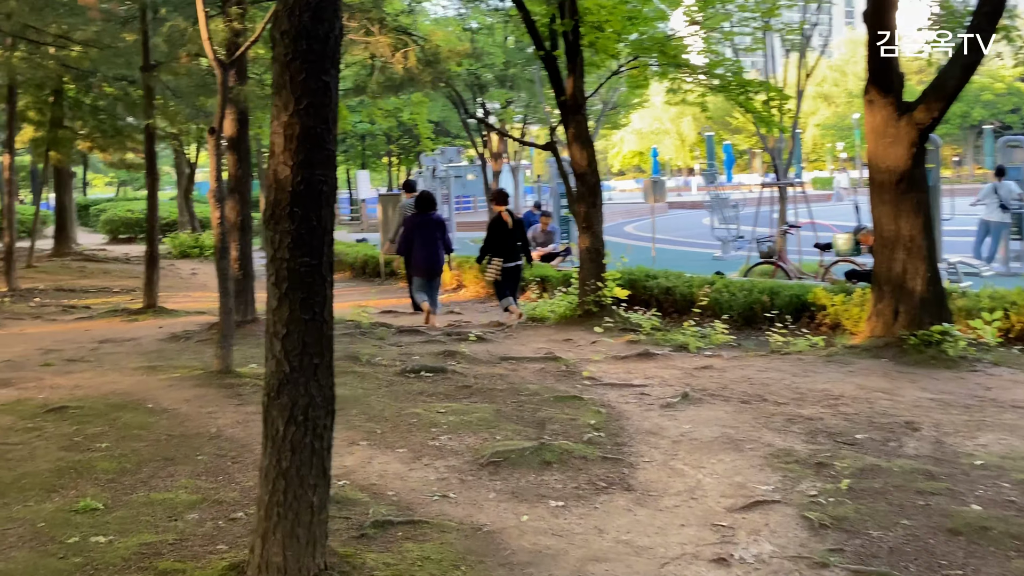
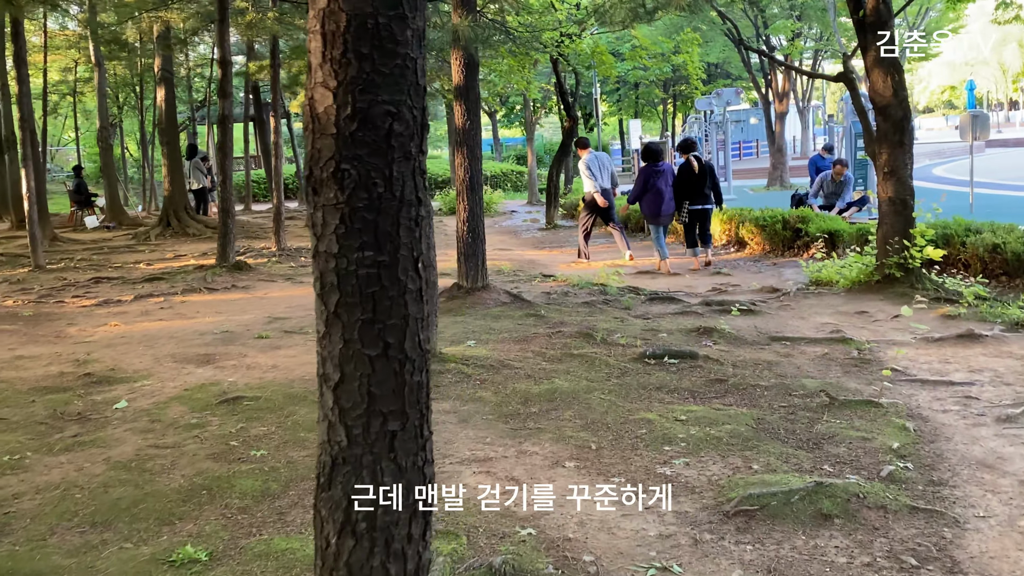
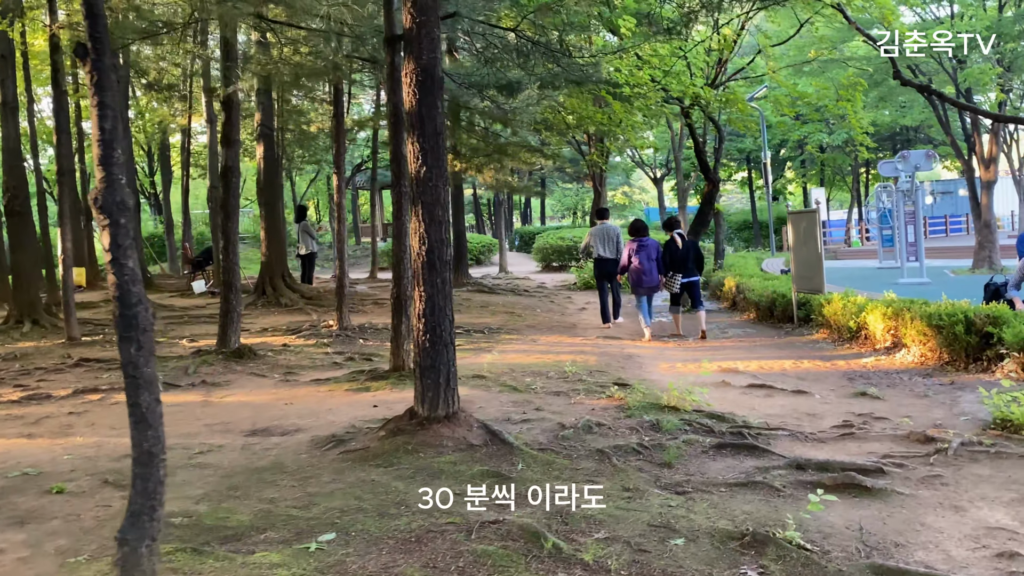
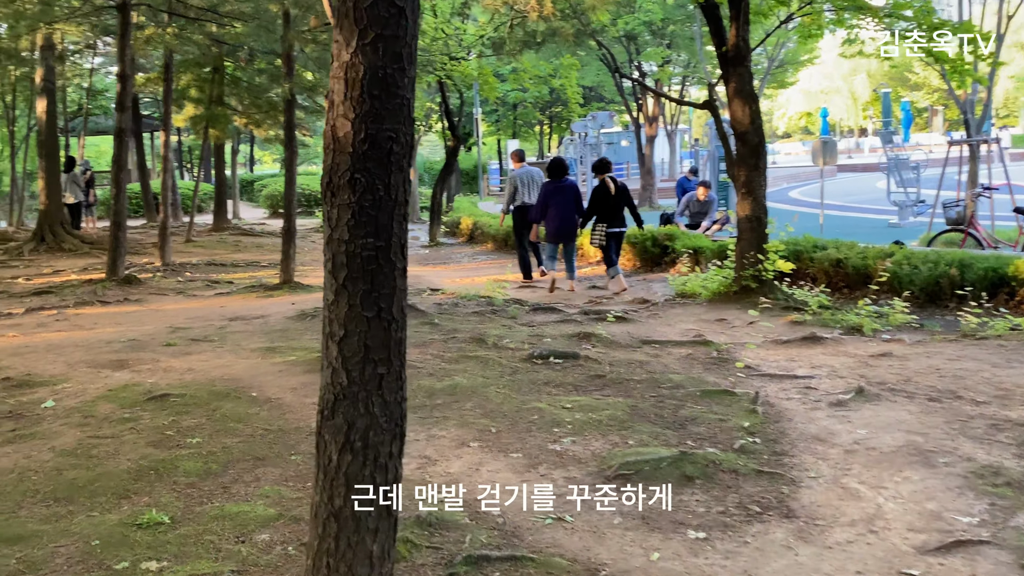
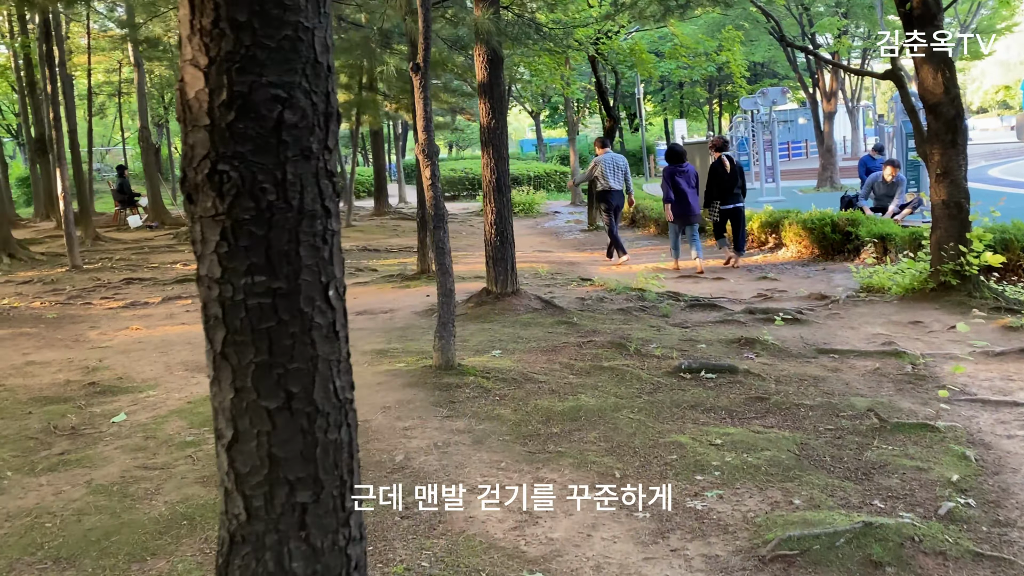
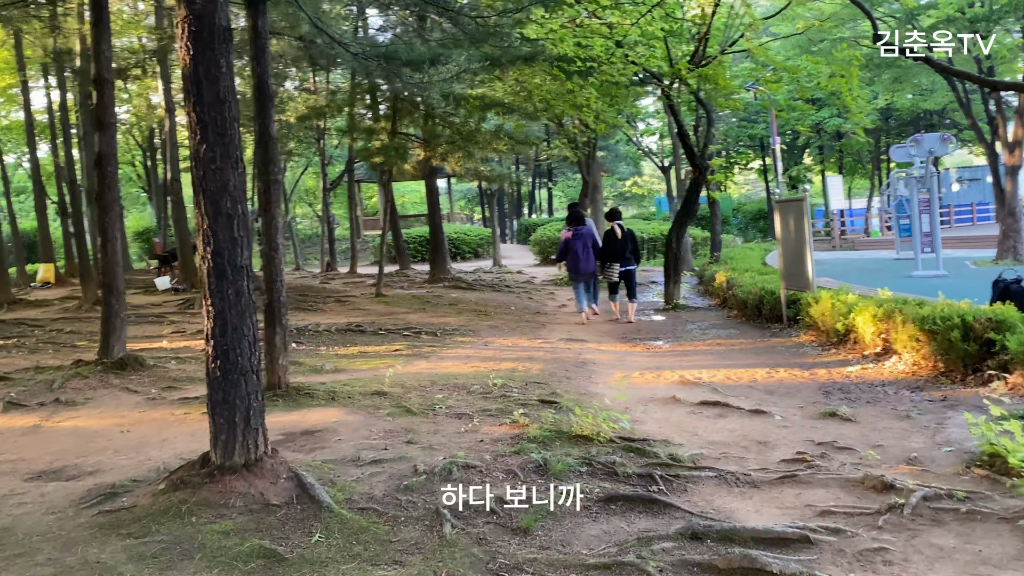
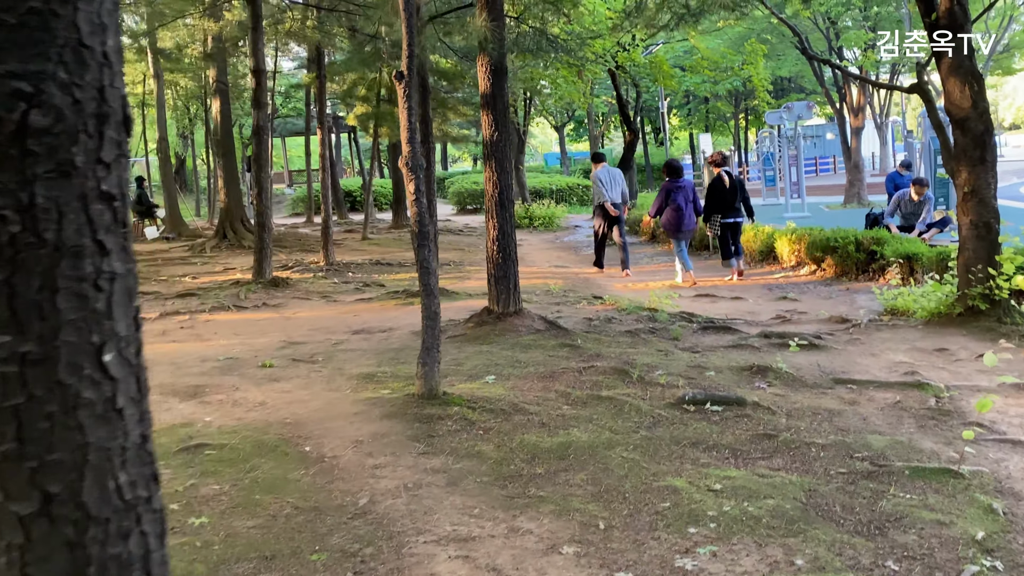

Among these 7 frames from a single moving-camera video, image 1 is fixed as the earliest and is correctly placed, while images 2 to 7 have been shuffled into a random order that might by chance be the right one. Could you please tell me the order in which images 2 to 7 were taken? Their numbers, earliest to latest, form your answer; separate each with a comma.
4, 2, 5, 7, 3, 6
